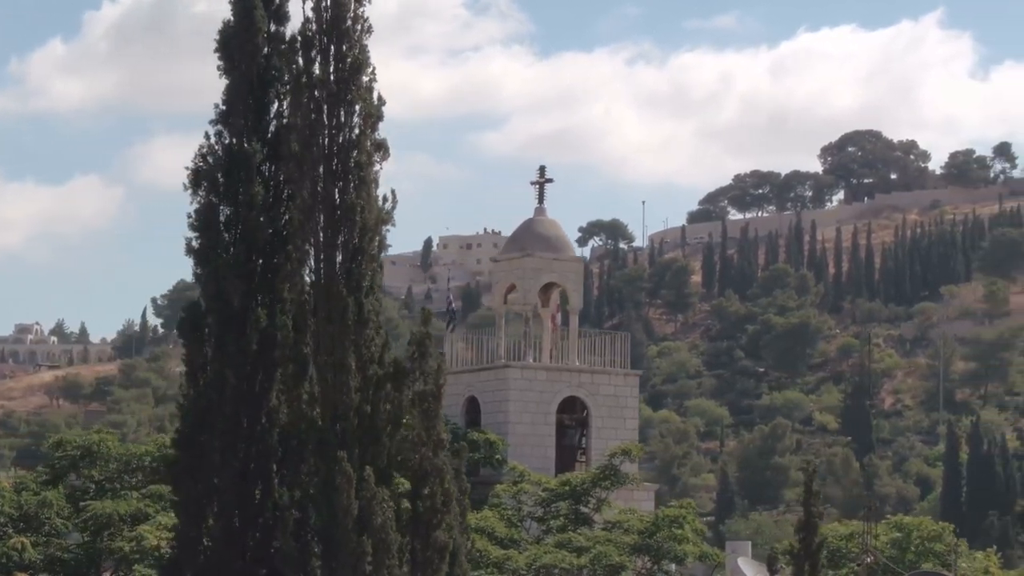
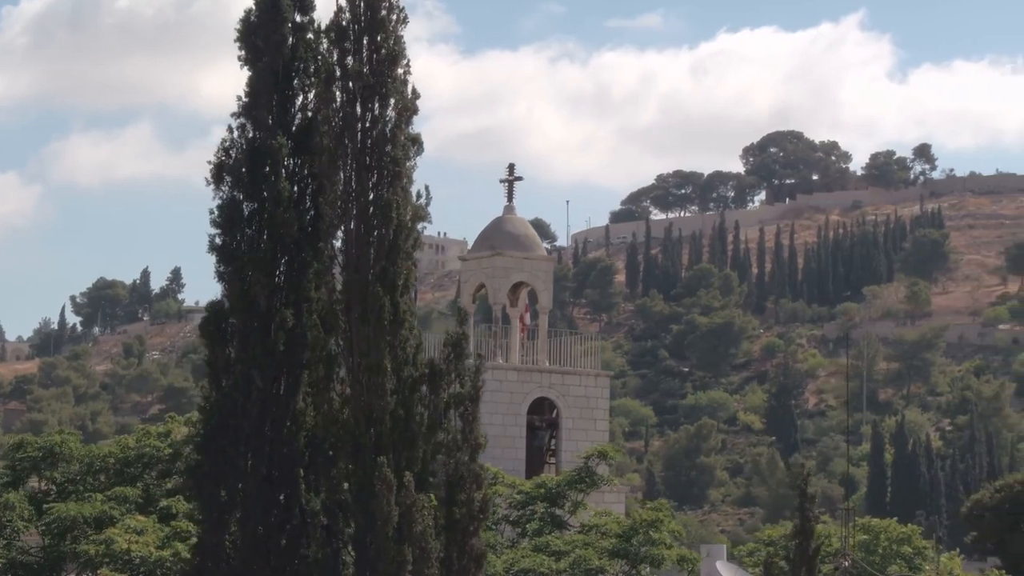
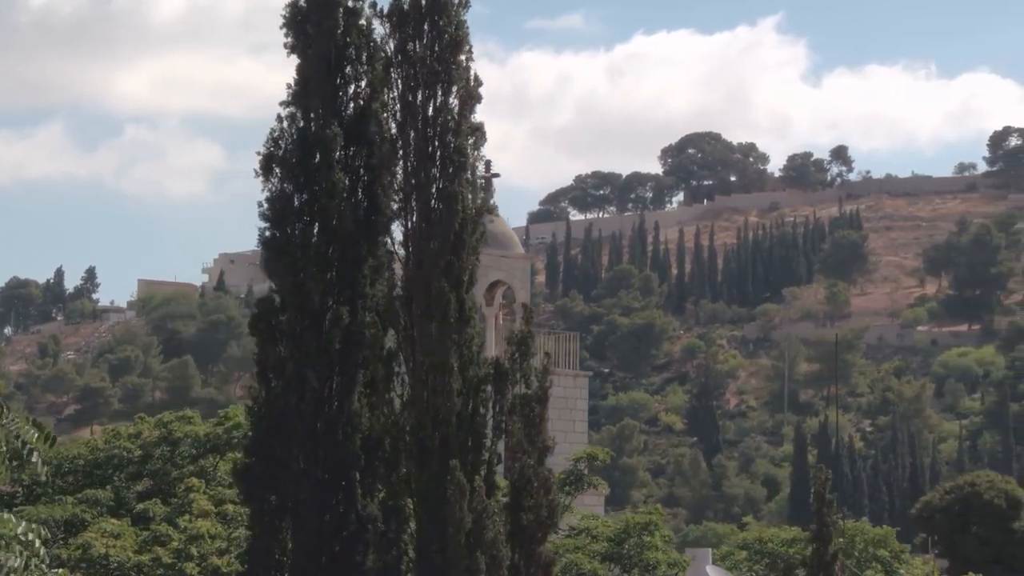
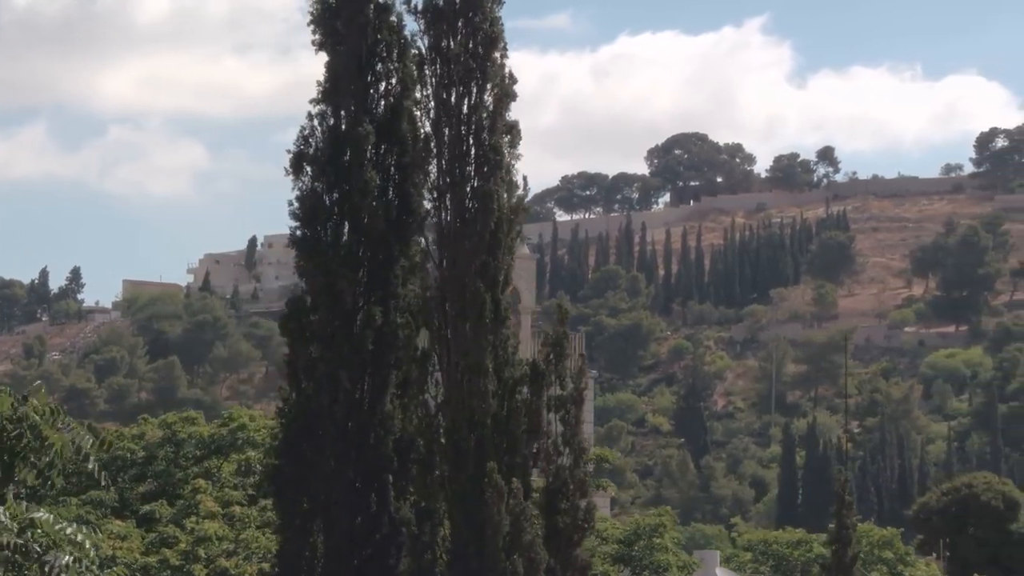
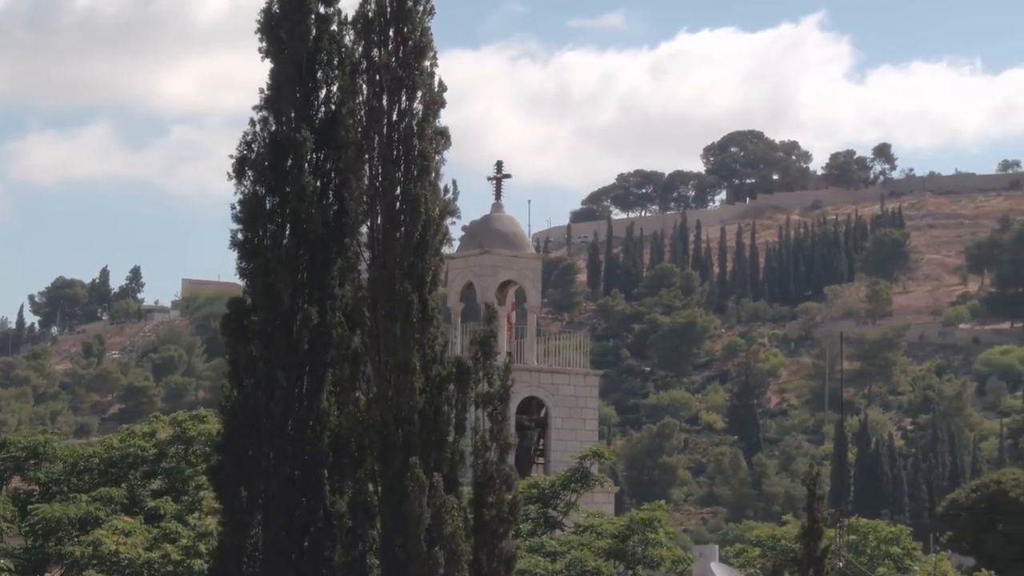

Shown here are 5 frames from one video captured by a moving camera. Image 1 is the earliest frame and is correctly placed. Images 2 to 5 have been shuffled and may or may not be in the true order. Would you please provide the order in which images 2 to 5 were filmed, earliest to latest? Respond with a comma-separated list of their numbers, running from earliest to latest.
2, 5, 3, 4
